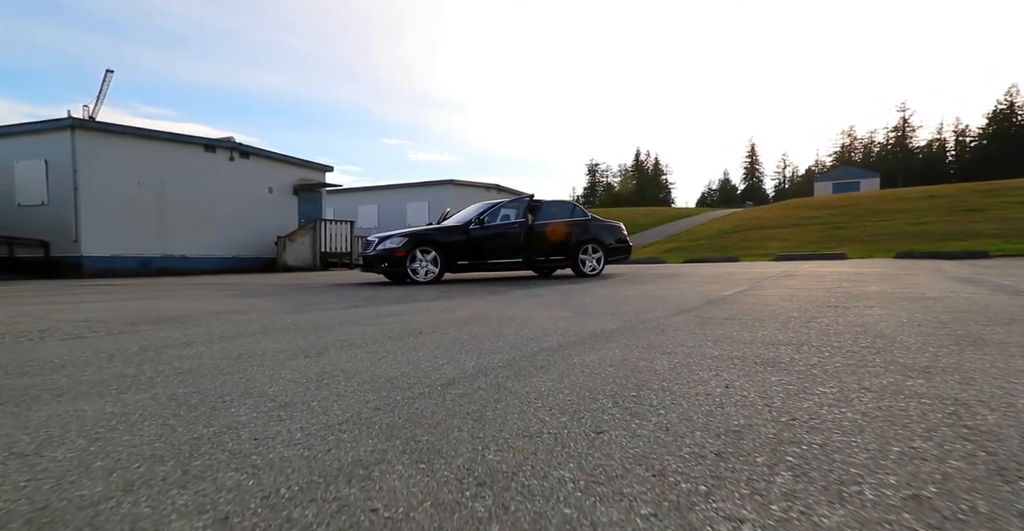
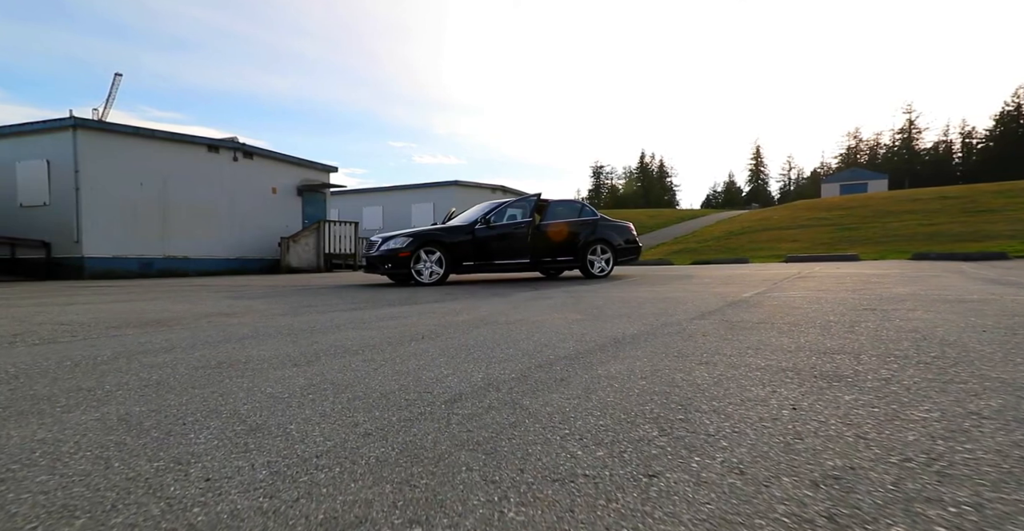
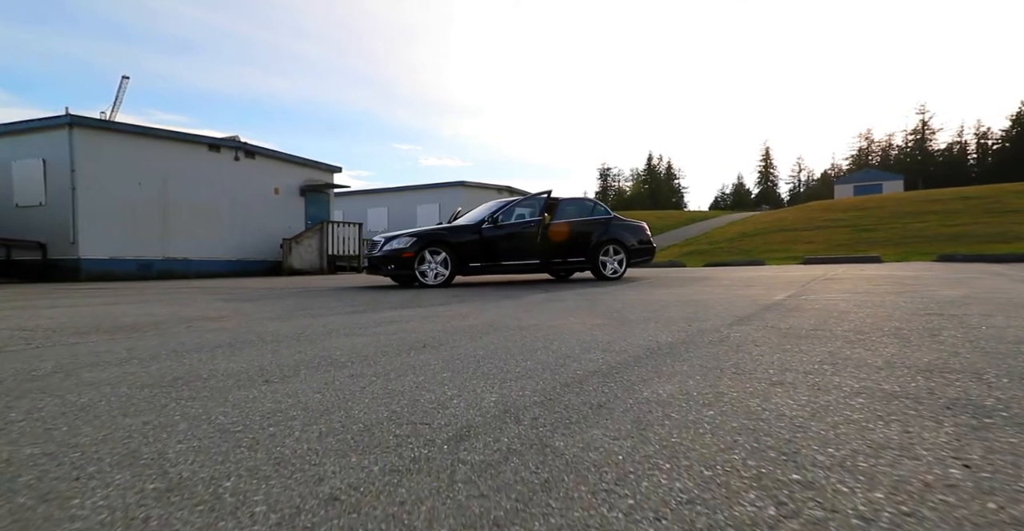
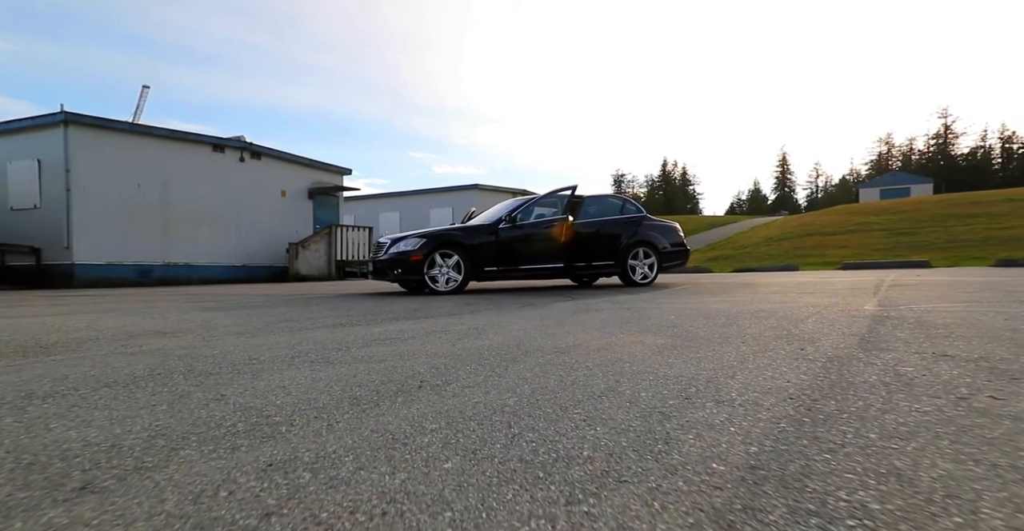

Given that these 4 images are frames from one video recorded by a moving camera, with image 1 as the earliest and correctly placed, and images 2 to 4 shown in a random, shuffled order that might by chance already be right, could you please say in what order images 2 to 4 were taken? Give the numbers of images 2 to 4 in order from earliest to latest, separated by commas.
2, 3, 4
